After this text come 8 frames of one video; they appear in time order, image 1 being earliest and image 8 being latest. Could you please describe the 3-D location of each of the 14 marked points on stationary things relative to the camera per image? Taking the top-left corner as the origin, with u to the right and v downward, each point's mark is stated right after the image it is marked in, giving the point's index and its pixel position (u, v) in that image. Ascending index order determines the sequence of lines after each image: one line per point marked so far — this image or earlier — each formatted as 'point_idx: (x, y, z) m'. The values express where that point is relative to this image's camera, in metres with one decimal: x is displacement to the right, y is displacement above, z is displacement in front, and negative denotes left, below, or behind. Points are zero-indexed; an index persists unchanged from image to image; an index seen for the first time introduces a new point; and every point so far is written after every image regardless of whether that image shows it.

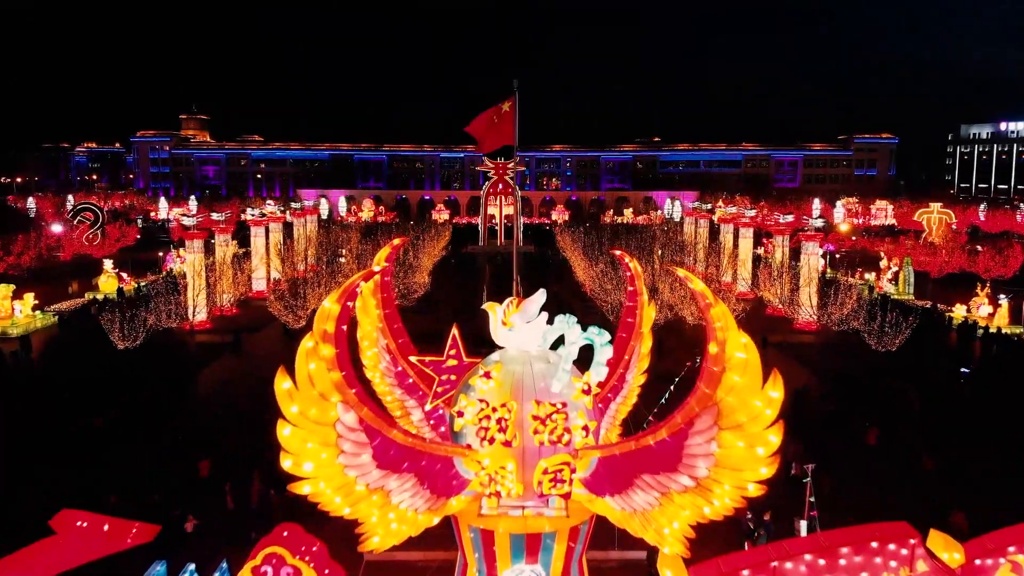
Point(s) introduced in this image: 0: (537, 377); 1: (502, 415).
0: (+0.2, -0.7, +5.6) m
1: (-0.1, -0.9, +5.3) m
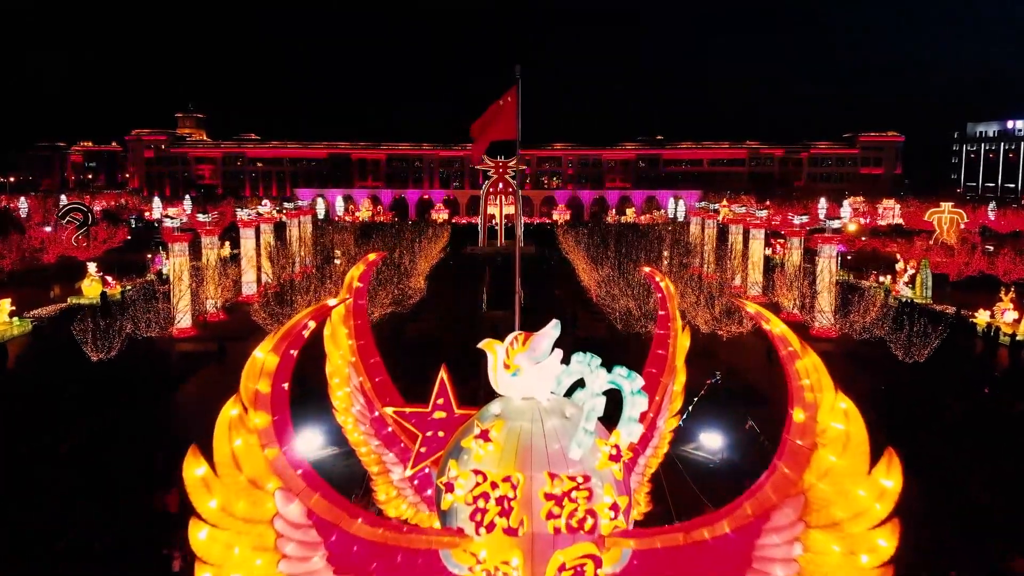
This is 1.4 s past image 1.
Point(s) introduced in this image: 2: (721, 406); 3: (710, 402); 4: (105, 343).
0: (+0.2, -0.9, +4.3) m
1: (0.0, -1.1, +4.0) m
2: (+4.3, -2.4, +15.7) m
3: (+4.2, -2.4, +16.0) m
4: (-10.6, -1.4, +19.8) m
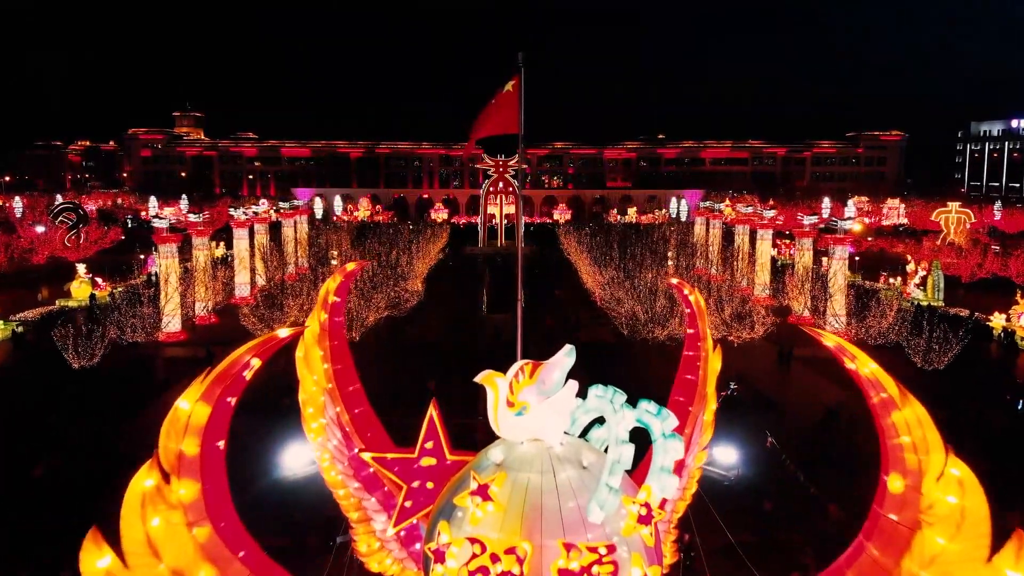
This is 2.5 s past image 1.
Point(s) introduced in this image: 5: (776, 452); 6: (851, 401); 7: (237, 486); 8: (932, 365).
0: (+0.2, -1.0, +3.5) m
1: (0.0, -1.2, +3.2) m
2: (+4.3, -2.5, +14.9) m
3: (+4.2, -2.5, +15.2) m
4: (-10.6, -1.5, +19.0) m
5: (+4.4, -2.8, +12.7) m
6: (+7.2, -2.4, +16.2) m
7: (-3.9, -2.8, +10.9) m
8: (+9.8, -1.8, +17.8) m
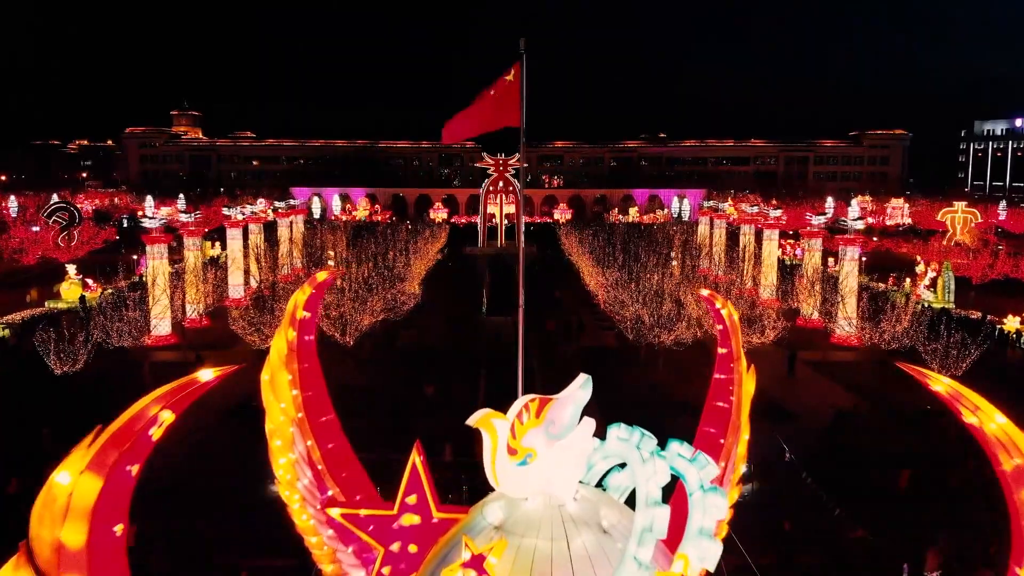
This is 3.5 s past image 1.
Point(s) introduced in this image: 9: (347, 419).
0: (+0.2, -1.0, +2.8) m
1: (0.0, -1.2, +2.5) m
2: (+4.3, -2.6, +14.2) m
3: (+4.2, -2.6, +14.5) m
4: (-10.6, -1.5, +18.3) m
5: (+4.4, -2.8, +12.0) m
6: (+7.2, -2.5, +15.5) m
7: (-3.9, -2.9, +10.2) m
8: (+9.9, -1.9, +17.1) m
9: (-3.1, -2.5, +14.7) m
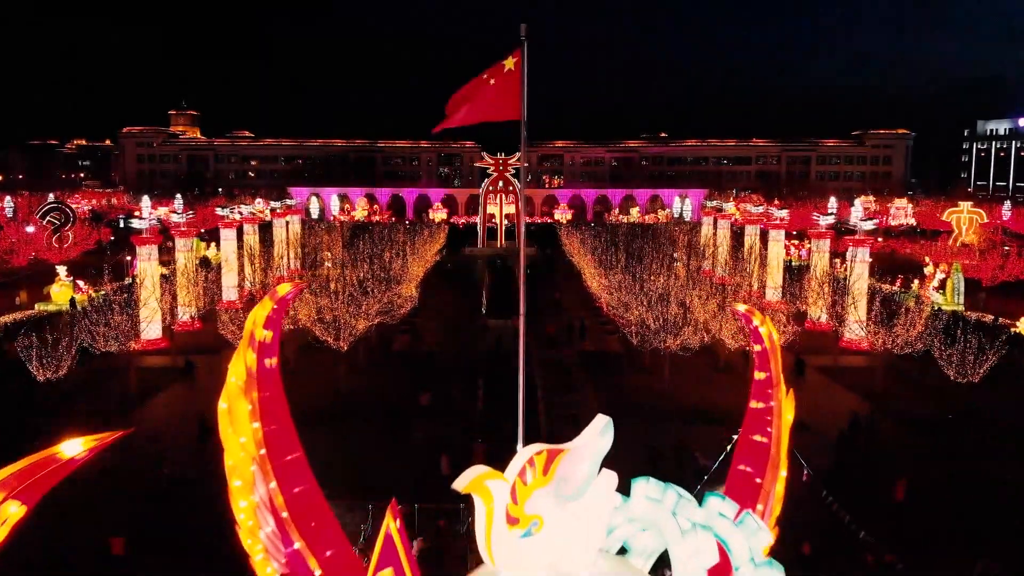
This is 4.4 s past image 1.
0: (+0.2, -1.1, +2.2) m
1: (0.0, -1.3, +1.9) m
2: (+4.3, -2.7, +13.5) m
3: (+4.2, -2.6, +13.9) m
4: (-10.6, -1.6, +17.7) m
5: (+4.4, -2.9, +11.4) m
6: (+7.2, -2.5, +14.9) m
7: (-3.9, -3.0, +9.6) m
8: (+9.9, -2.0, +16.5) m
9: (-3.1, -2.6, +14.1) m
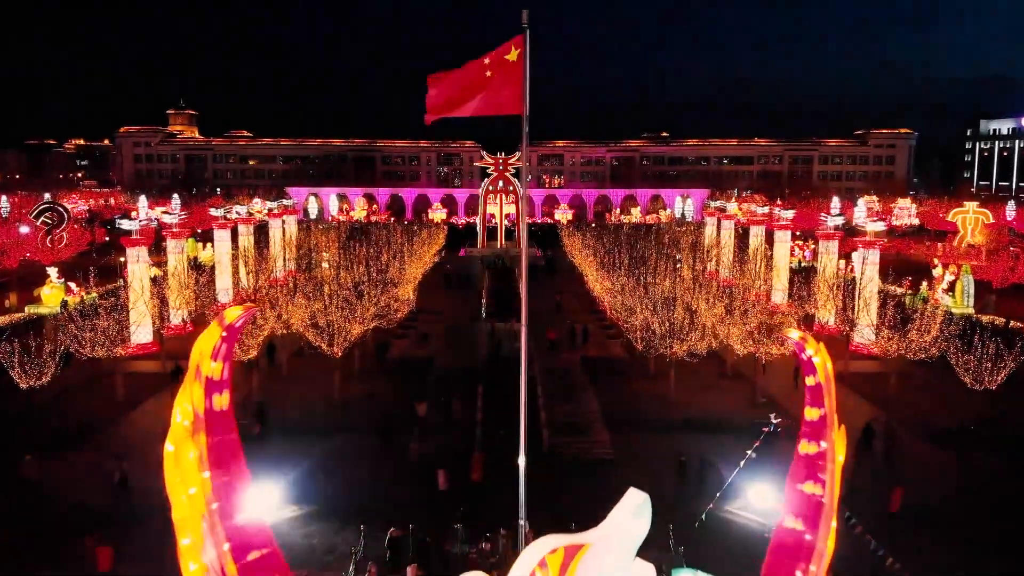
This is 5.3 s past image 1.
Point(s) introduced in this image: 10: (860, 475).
0: (+0.3, -1.2, +1.6) m
1: (0.0, -1.4, +1.3) m
2: (+4.4, -2.7, +13.0) m
3: (+4.2, -2.7, +13.3) m
4: (-10.6, -1.7, +17.1) m
5: (+4.4, -3.0, +10.8) m
6: (+7.2, -2.6, +14.3) m
7: (-3.9, -3.0, +9.0) m
8: (+9.9, -2.0, +15.9) m
9: (-3.1, -2.6, +13.5) m
10: (+5.5, -2.9, +12.0) m
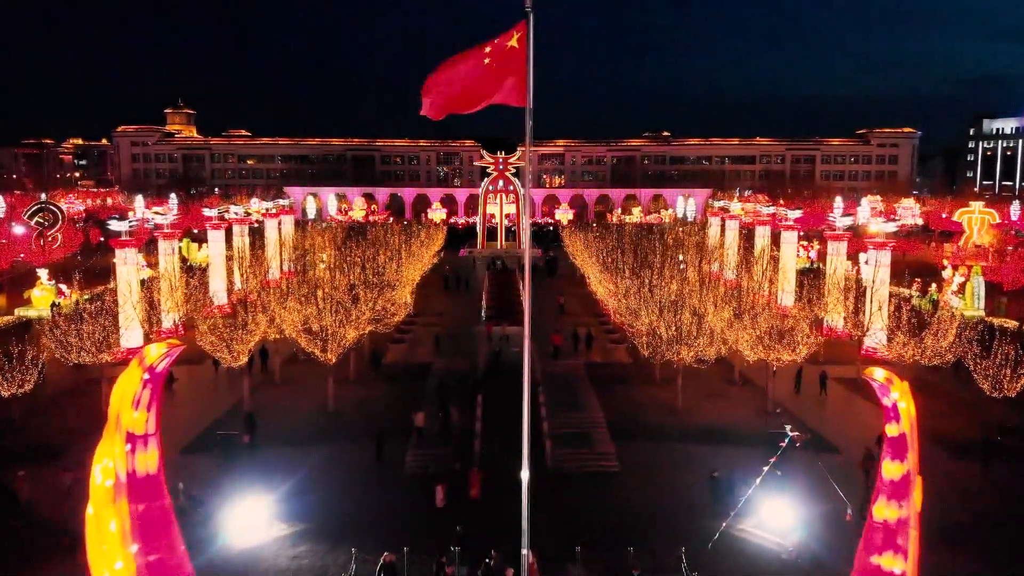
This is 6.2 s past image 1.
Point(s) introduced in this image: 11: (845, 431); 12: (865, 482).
0: (+0.3, -1.2, +1.0) m
1: (0.0, -1.5, +0.7) m
2: (+4.4, -2.8, +12.4) m
3: (+4.2, -2.8, +12.7) m
4: (-10.5, -1.8, +16.5) m
5: (+4.5, -3.0, +10.2) m
6: (+7.2, -2.7, +13.7) m
7: (-3.9, -3.1, +8.4) m
8: (+9.9, -2.1, +15.3) m
9: (-3.1, -2.7, +12.9) m
10: (+5.5, -3.0, +11.4) m
11: (+6.1, -2.6, +13.9) m
12: (+5.3, -2.9, +11.5) m
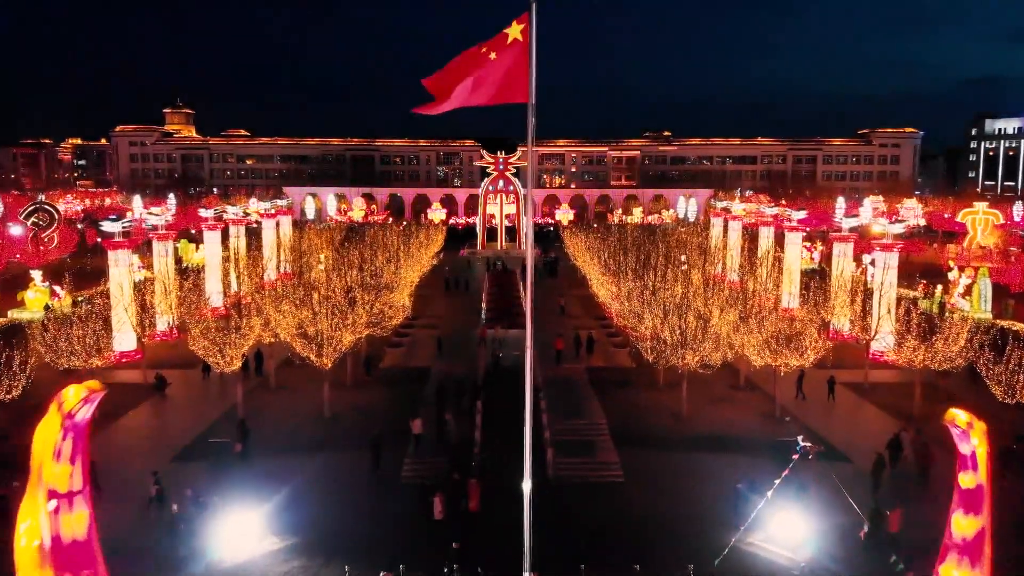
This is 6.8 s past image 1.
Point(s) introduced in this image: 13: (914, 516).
0: (+0.3, -1.3, +0.6) m
1: (0.0, -1.5, +0.3) m
2: (+4.4, -2.9, +12.0) m
3: (+4.2, -2.8, +12.3) m
4: (-10.5, -1.8, +16.1) m
5: (+4.5, -3.1, +9.8) m
6: (+7.2, -2.7, +13.3) m
7: (-3.9, -3.2, +8.0) m
8: (+9.9, -2.2, +14.9) m
9: (-3.1, -2.8, +12.5) m
10: (+5.5, -3.0, +11.1) m
11: (+6.1, -2.7, +13.5) m
12: (+5.3, -3.0, +11.1) m
13: (+5.5, -3.1, +10.5) m
